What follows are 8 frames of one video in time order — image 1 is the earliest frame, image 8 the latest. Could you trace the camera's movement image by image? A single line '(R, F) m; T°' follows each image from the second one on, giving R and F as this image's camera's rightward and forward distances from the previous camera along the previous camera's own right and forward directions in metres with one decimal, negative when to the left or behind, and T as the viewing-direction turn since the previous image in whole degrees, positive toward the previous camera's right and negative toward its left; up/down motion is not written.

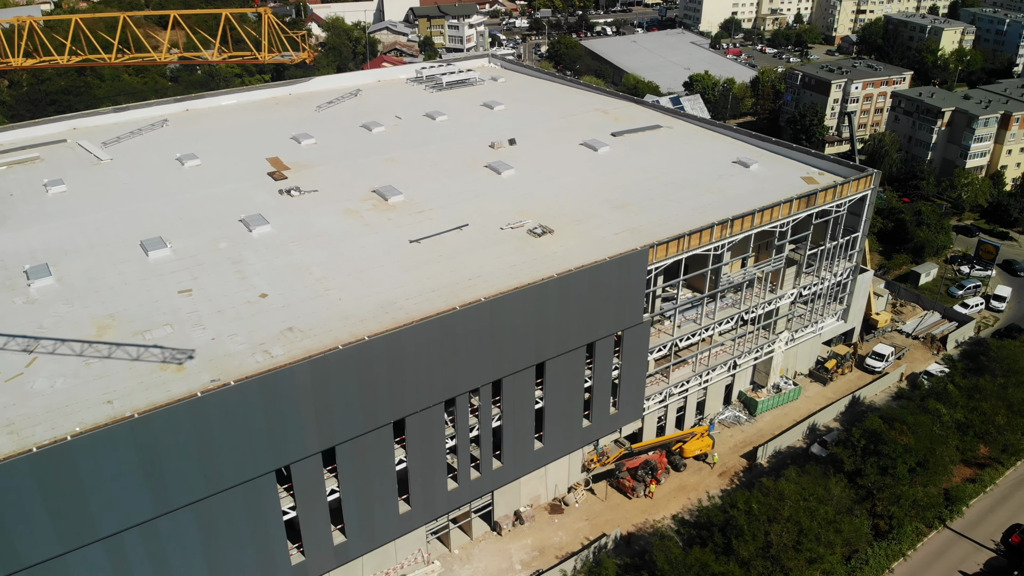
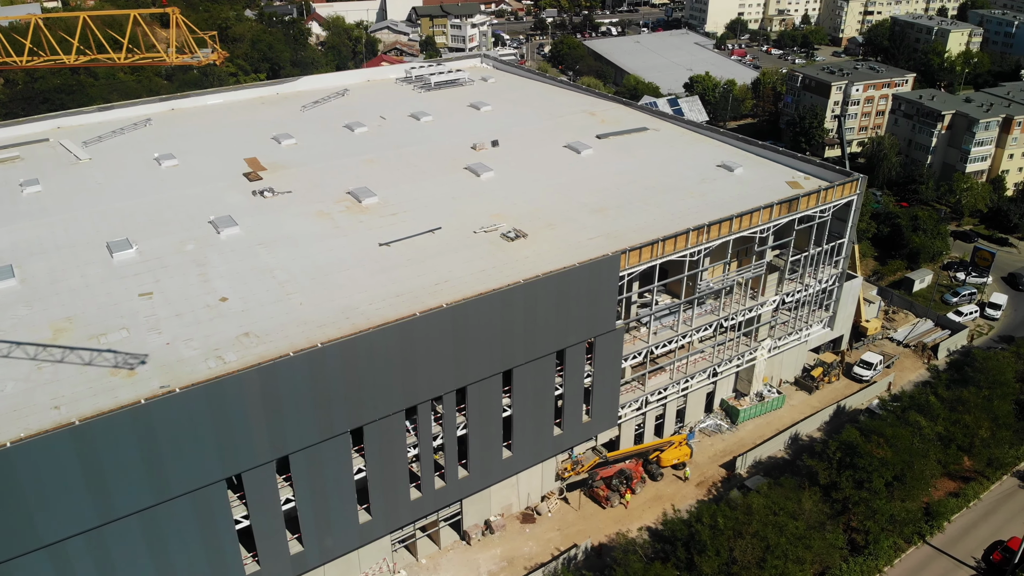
(+1.0, +0.4) m; -1°
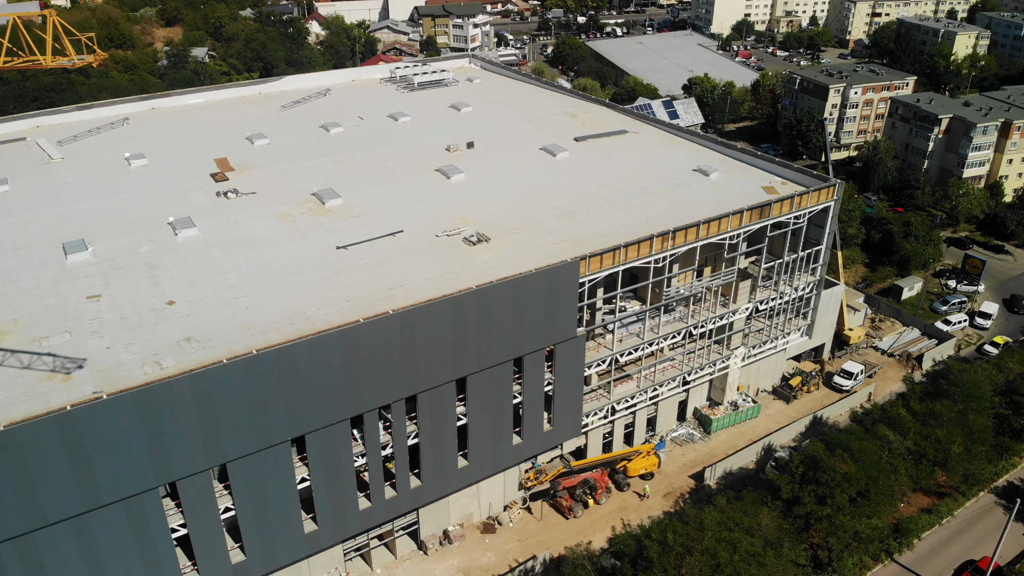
(+1.3, +0.4) m; -1°
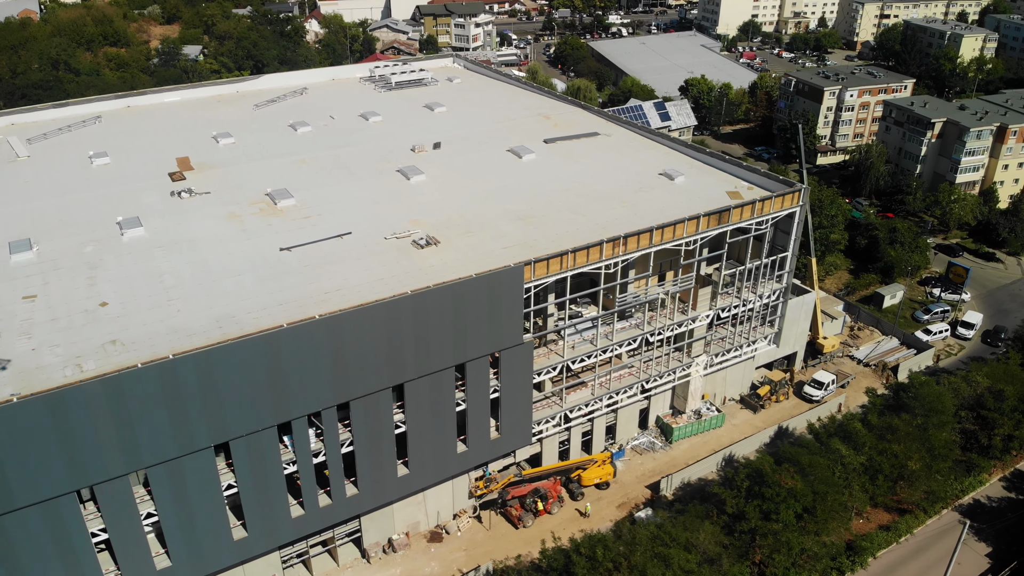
(+1.7, +0.4) m; -1°
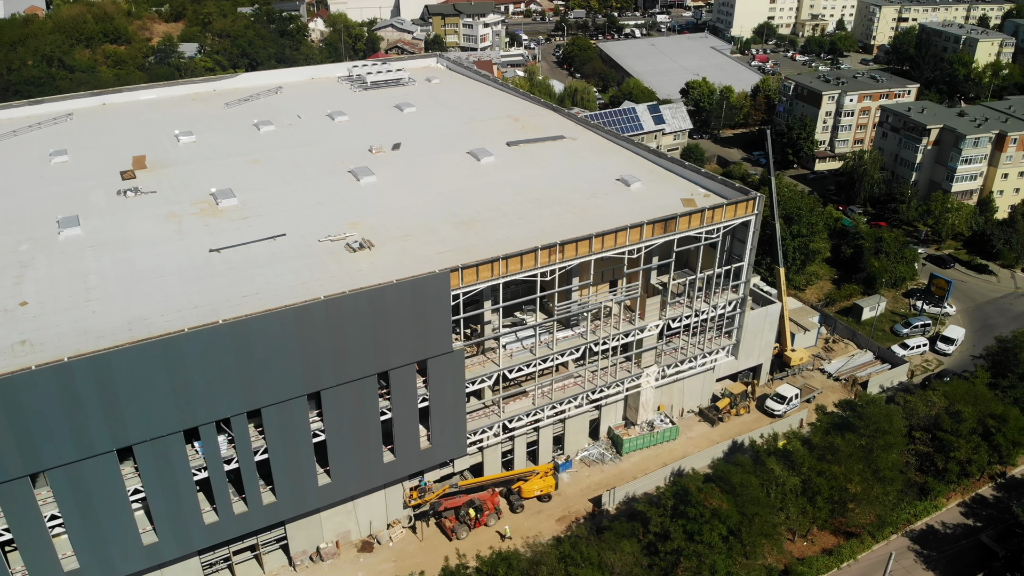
(+2.2, +0.5) m; -2°
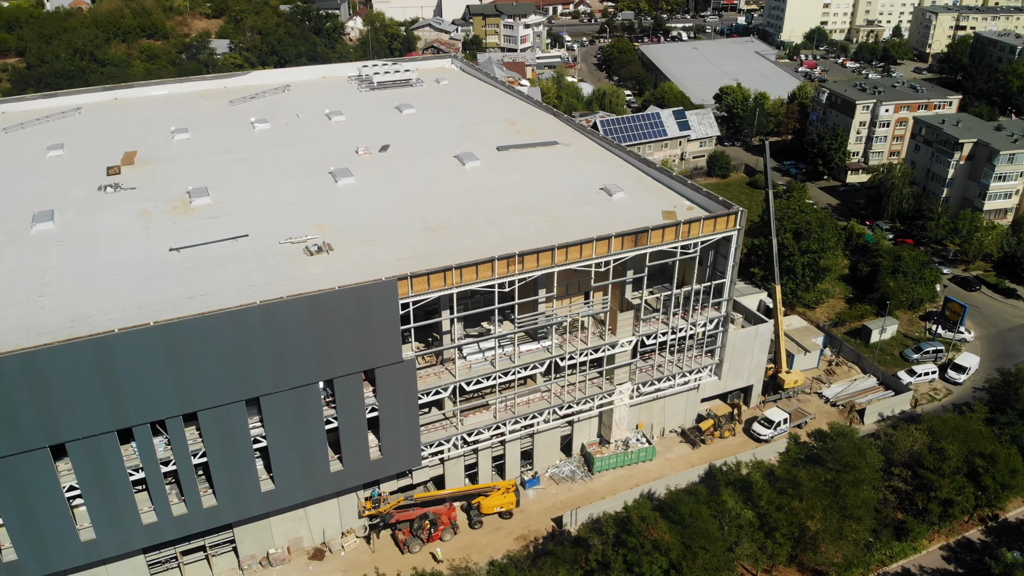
(+2.2, +0.6) m; -4°
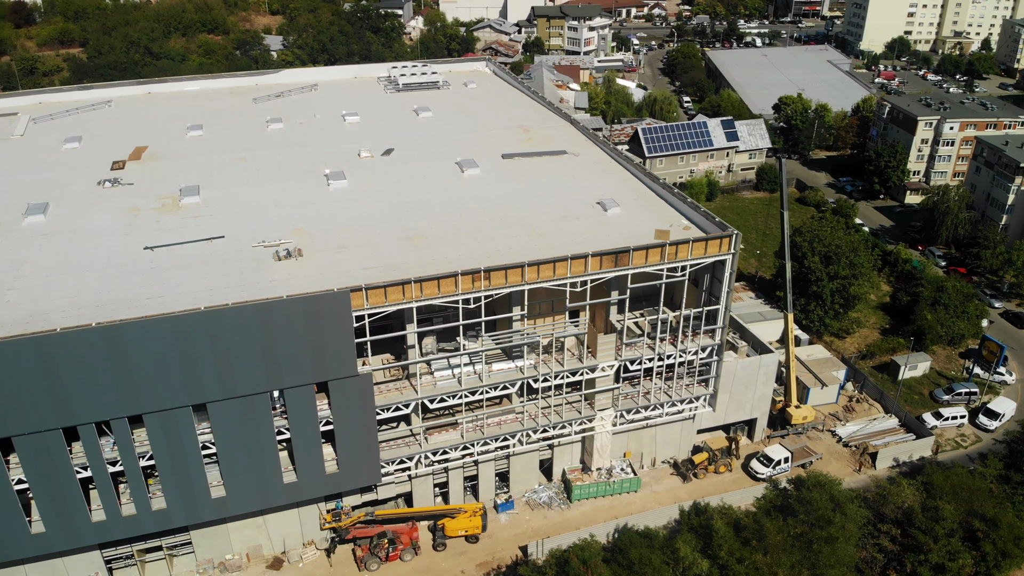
(+2.4, +0.9) m; -6°
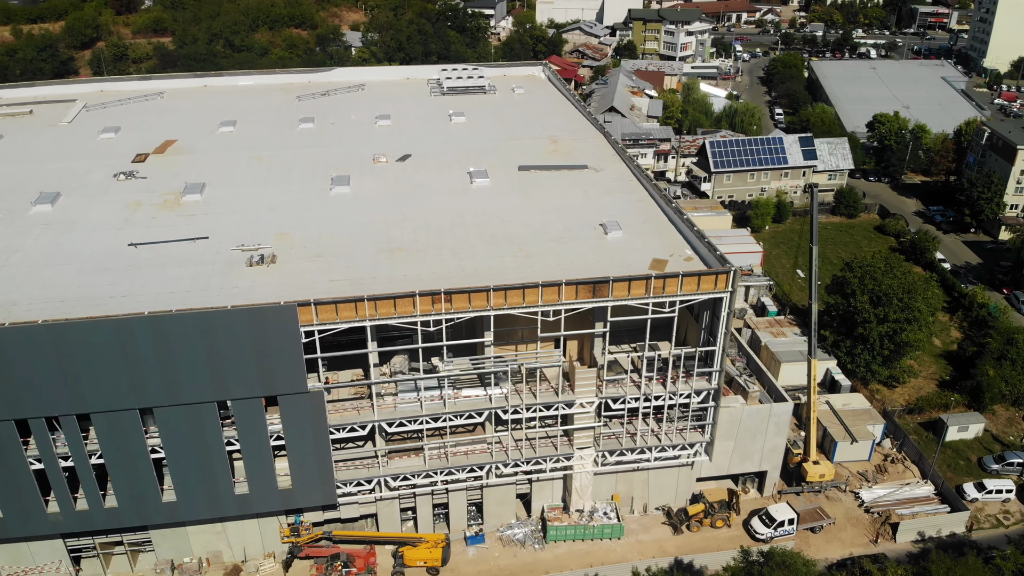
(+2.9, +1.3) m; -8°
